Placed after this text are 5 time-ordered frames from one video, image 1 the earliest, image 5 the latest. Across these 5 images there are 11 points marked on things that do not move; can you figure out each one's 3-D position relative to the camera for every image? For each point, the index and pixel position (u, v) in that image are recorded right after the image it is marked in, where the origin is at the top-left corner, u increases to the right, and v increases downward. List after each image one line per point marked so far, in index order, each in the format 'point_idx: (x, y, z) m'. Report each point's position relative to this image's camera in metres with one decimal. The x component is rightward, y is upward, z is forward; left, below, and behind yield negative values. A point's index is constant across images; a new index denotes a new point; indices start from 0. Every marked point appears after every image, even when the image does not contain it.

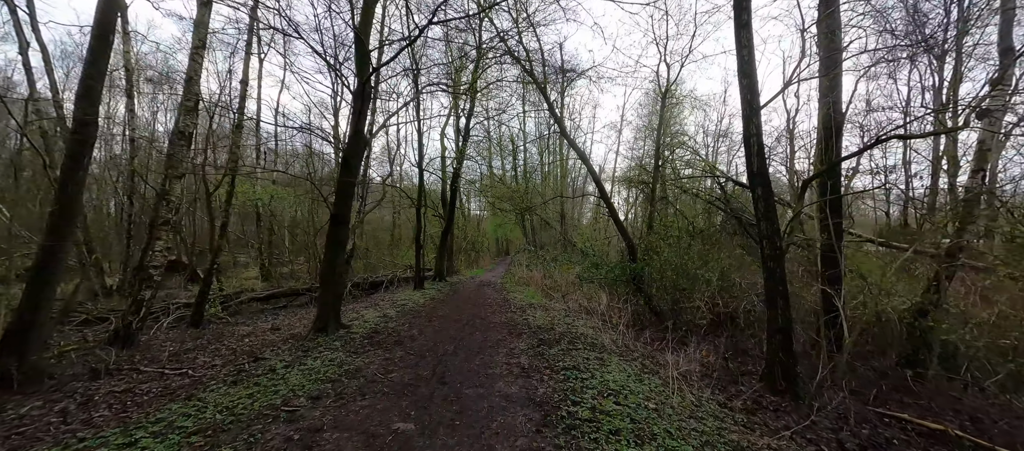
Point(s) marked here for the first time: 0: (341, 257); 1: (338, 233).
0: (-3.1, -0.6, +6.0) m
1: (-3.1, -0.2, +5.9) m
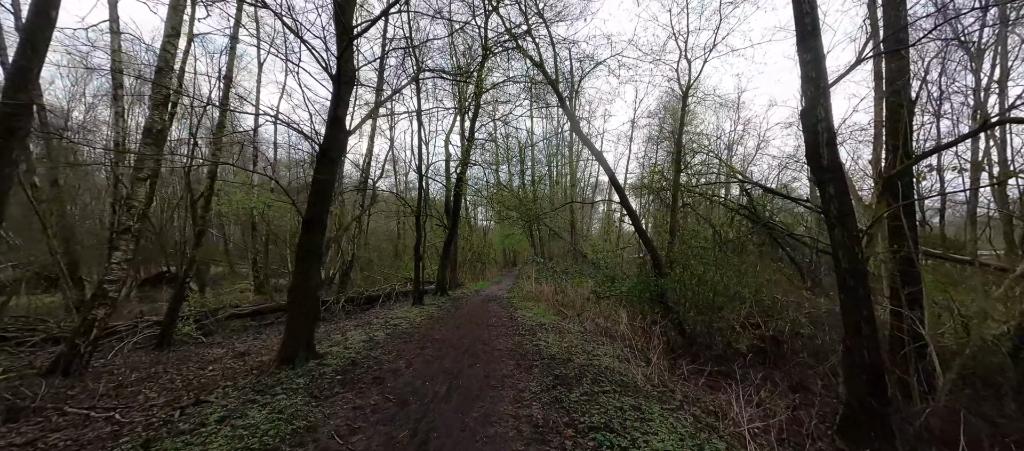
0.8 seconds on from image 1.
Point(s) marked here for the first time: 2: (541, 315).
0: (-3.0, -0.7, +5.0) m
1: (-3.0, -0.3, +4.9) m
2: (+0.8, -2.5, +9.1) m
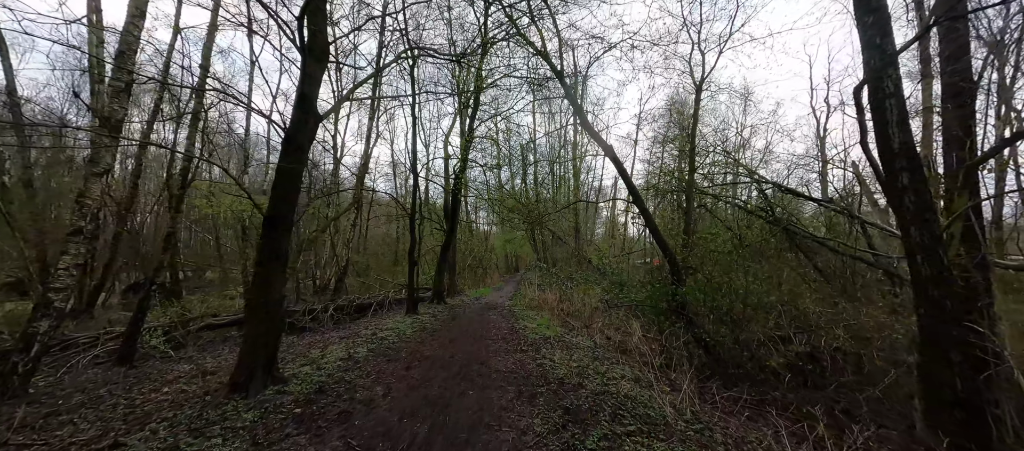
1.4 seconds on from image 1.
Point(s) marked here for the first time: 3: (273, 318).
0: (-3.0, -0.7, +4.2) m
1: (-3.0, -0.3, +4.2) m
2: (+0.8, -2.5, +8.2) m
3: (-3.0, -1.2, +4.2) m
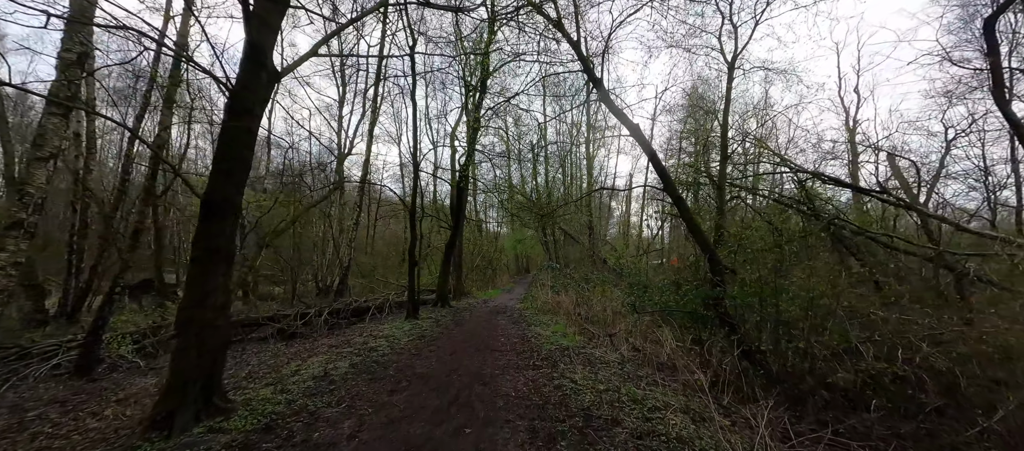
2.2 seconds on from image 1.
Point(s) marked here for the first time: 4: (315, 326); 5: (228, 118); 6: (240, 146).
0: (-2.9, -0.5, +3.3) m
1: (-2.9, -0.1, +3.2) m
2: (+1.0, -2.4, +7.2) m
3: (-2.9, -1.0, +3.3) m
4: (-5.5, -2.8, +9.3) m
5: (-2.8, +1.1, +3.3) m
6: (-2.7, +0.8, +3.3) m
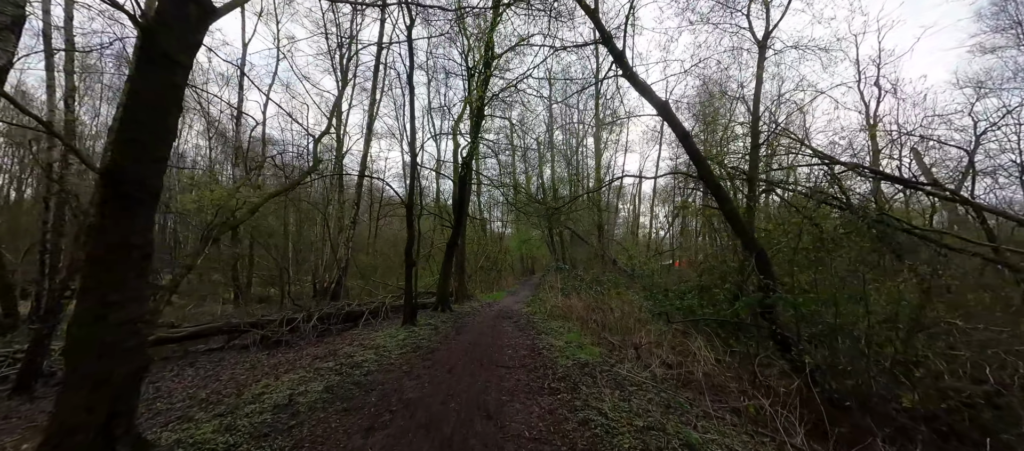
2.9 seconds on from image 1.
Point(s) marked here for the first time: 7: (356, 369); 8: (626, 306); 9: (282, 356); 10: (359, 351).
0: (-2.8, -0.4, +2.4) m
1: (-2.8, 0.0, +2.4) m
2: (+1.2, -2.3, +6.2) m
3: (-2.8, -0.9, +2.4) m
4: (-5.3, -2.7, +8.4) m
5: (-2.7, +1.2, +2.5) m
6: (-2.6, +0.9, +2.5) m
7: (-2.2, -2.1, +4.7) m
8: (+3.0, -2.1, +8.7) m
9: (-4.9, -2.8, +7.1) m
10: (-2.9, -2.3, +6.3) m
